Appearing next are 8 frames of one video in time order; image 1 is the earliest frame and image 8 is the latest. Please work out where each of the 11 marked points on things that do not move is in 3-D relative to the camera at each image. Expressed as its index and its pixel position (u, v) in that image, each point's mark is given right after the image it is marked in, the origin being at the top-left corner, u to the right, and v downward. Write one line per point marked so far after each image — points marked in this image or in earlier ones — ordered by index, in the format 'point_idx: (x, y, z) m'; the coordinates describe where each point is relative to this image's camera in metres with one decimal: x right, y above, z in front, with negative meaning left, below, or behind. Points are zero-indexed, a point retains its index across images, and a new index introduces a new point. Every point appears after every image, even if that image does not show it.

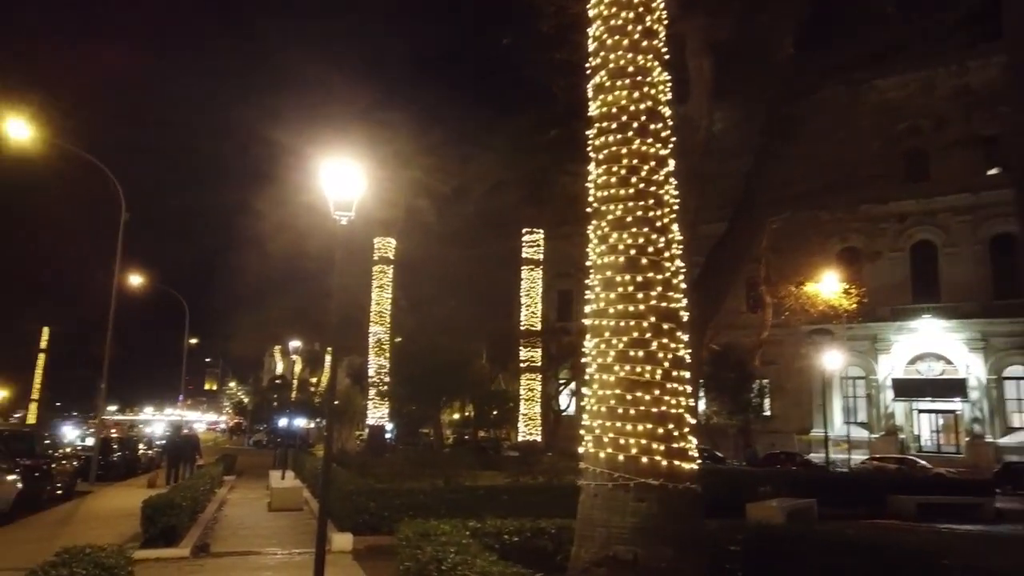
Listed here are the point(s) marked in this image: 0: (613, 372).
0: (+0.7, -0.6, +6.1) m
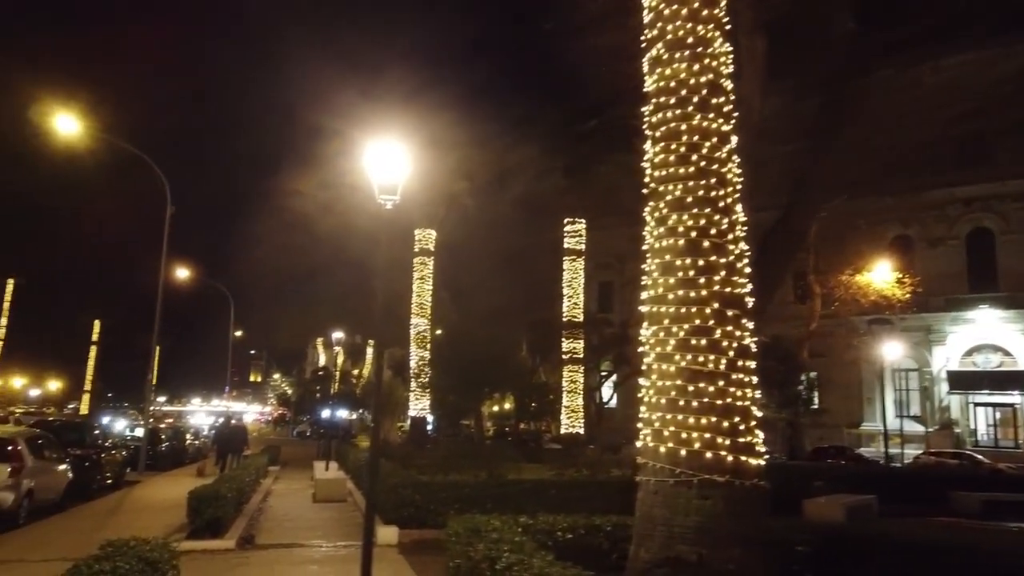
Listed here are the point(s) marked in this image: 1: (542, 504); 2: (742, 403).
0: (+1.0, -0.5, +5.8) m
1: (+0.4, -2.9, +11.8) m
2: (+1.4, -0.7, +5.6) m
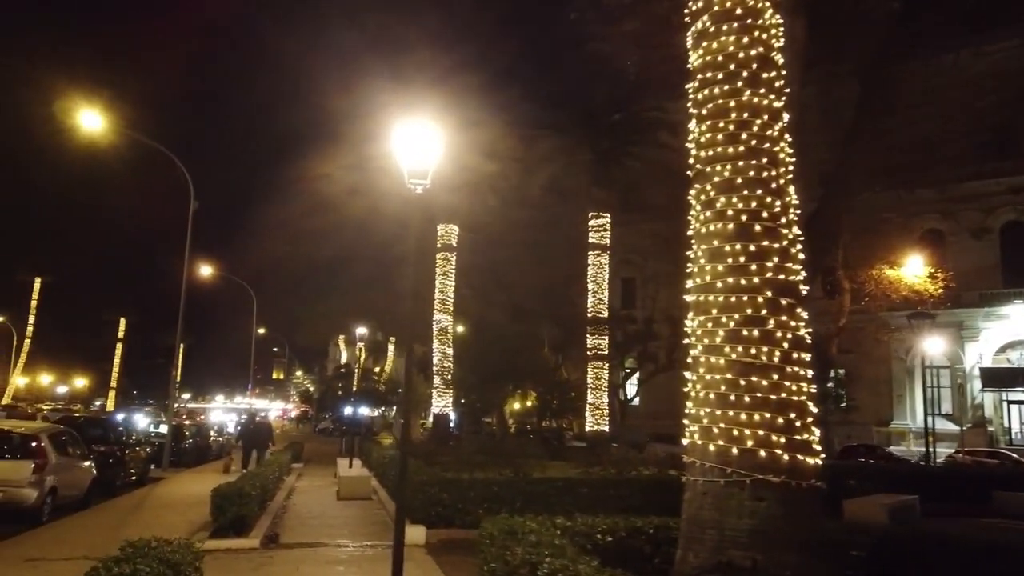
0: (+1.3, -0.4, +5.4) m
1: (+0.7, -2.8, +11.5) m
2: (+1.7, -0.6, +5.3) m
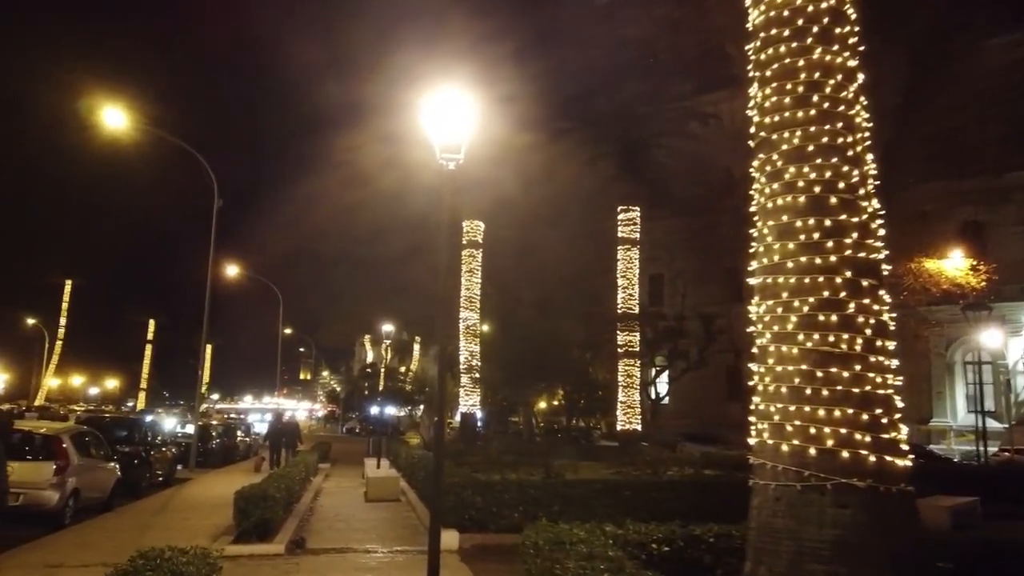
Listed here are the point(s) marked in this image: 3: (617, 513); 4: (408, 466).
0: (+1.5, -0.3, +4.8) m
1: (+1.2, -2.7, +10.9) m
2: (+1.9, -0.5, +4.7) m
3: (+1.3, -2.7, +10.9) m
4: (-2.2, -3.7, +19.0) m
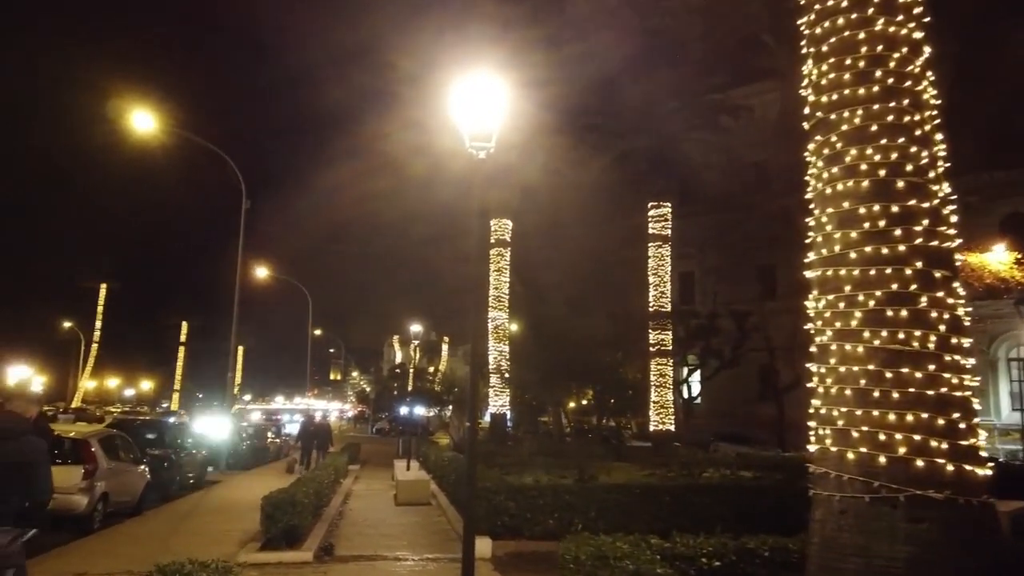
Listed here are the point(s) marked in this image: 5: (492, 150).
0: (+1.7, -0.3, +4.4) m
1: (+1.6, -2.6, +10.5) m
2: (+2.1, -0.5, +4.2) m
3: (+1.7, -2.7, +10.5) m
4: (-1.5, -3.7, +18.7) m
5: (-0.1, +0.9, +5.8) m
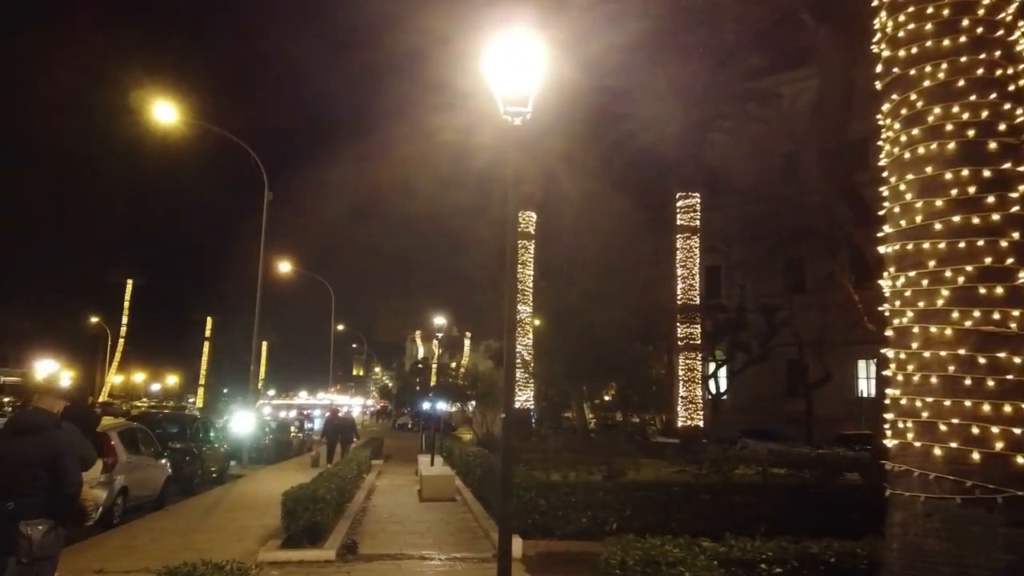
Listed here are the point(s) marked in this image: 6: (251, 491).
0: (+1.9, -0.1, +3.9) m
1: (+1.9, -2.5, +10.0) m
2: (+2.3, -0.4, +3.7) m
3: (+2.0, -2.5, +10.0) m
4: (-1.0, -3.5, +18.3) m
5: (+0.1, +1.0, +5.3) m
6: (-5.8, -4.4, +19.8) m
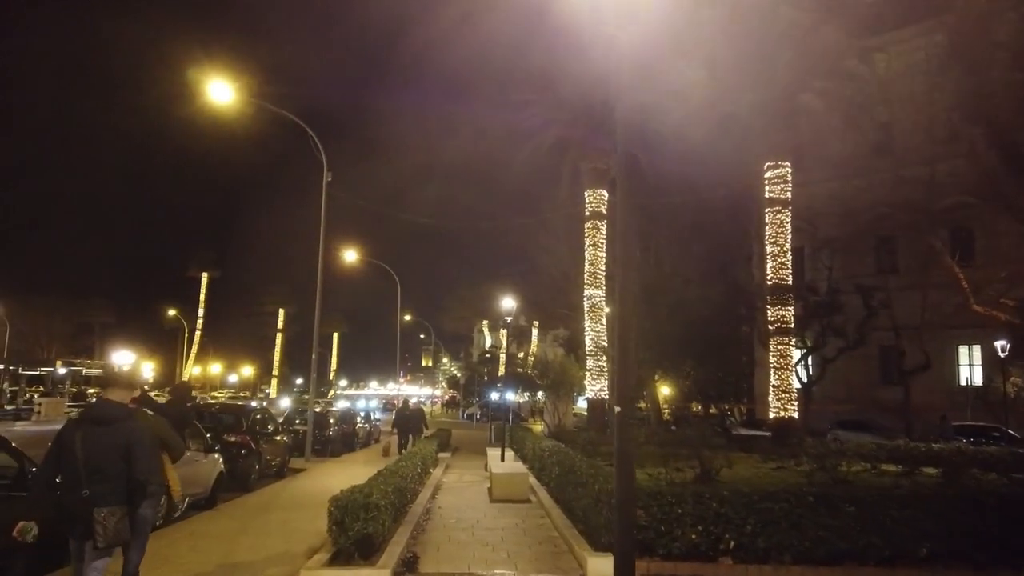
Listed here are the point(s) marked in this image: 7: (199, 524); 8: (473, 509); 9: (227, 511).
0: (+2.2, +0.1, +2.0) m
1: (+2.7, -2.2, +8.1) m
2: (+2.6, -0.1, +1.8) m
3: (+2.9, -2.2, +8.1) m
4: (+0.5, -3.1, +16.6) m
5: (+0.5, +1.3, +3.6) m
6: (-4.2, -4.1, +18.5) m
7: (-4.4, -3.3, +12.7) m
8: (-0.5, -3.1, +12.7) m
9: (-4.5, -3.5, +14.3) m
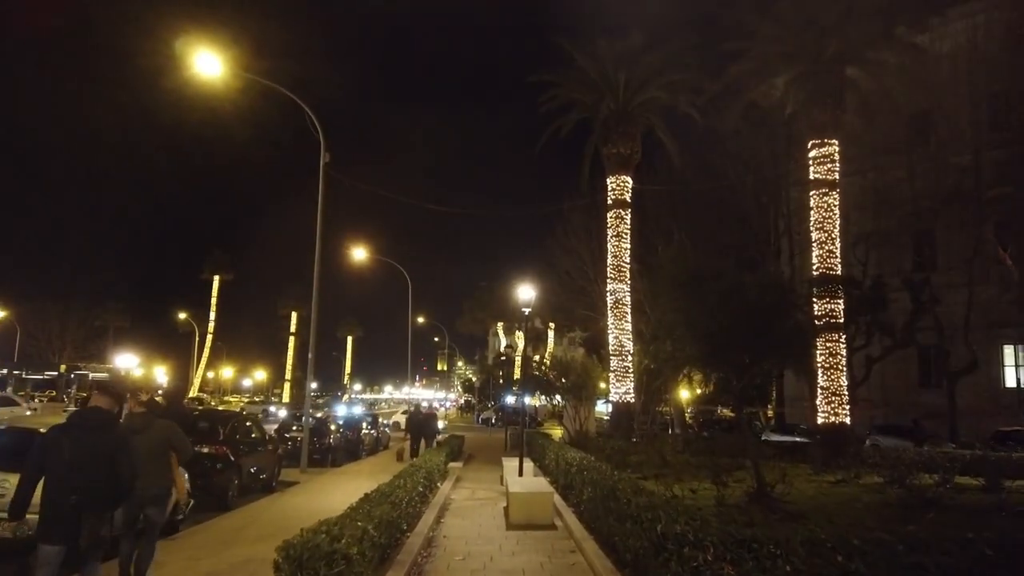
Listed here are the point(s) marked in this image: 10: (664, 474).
0: (+2.3, +0.4, -0.4) m
1: (+2.9, -1.9, +5.7) m
2: (+2.7, +0.2, -0.6) m
3: (+3.0, -1.9, +5.7) m
4: (+0.8, -2.9, +14.2) m
5: (+0.6, +1.5, +1.2) m
6: (-3.8, -3.9, +16.1) m
7: (-4.2, -3.1, +10.3) m
8: (-0.3, -2.9, +10.3) m
9: (-4.2, -3.3, +11.9) m
10: (+2.6, -3.2, +16.7) m
